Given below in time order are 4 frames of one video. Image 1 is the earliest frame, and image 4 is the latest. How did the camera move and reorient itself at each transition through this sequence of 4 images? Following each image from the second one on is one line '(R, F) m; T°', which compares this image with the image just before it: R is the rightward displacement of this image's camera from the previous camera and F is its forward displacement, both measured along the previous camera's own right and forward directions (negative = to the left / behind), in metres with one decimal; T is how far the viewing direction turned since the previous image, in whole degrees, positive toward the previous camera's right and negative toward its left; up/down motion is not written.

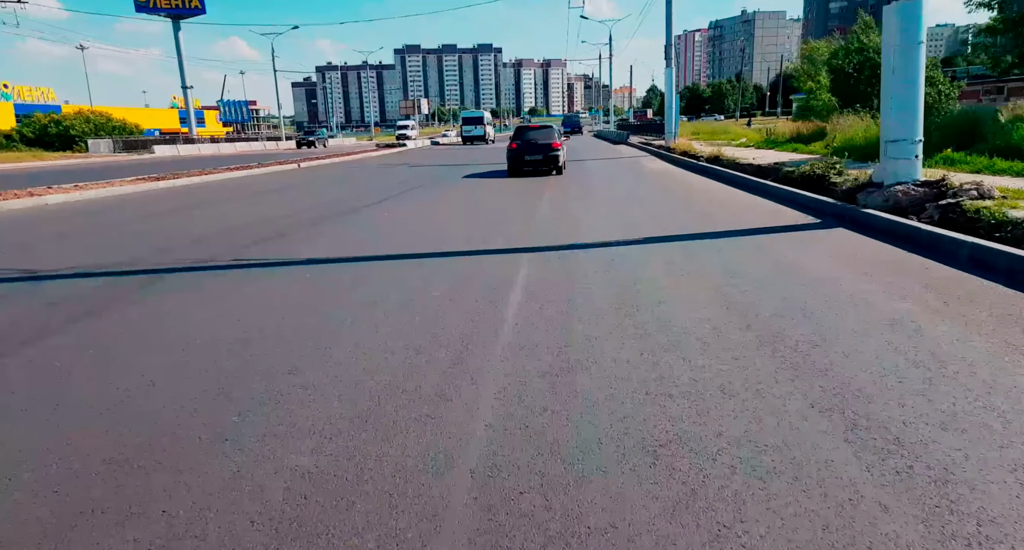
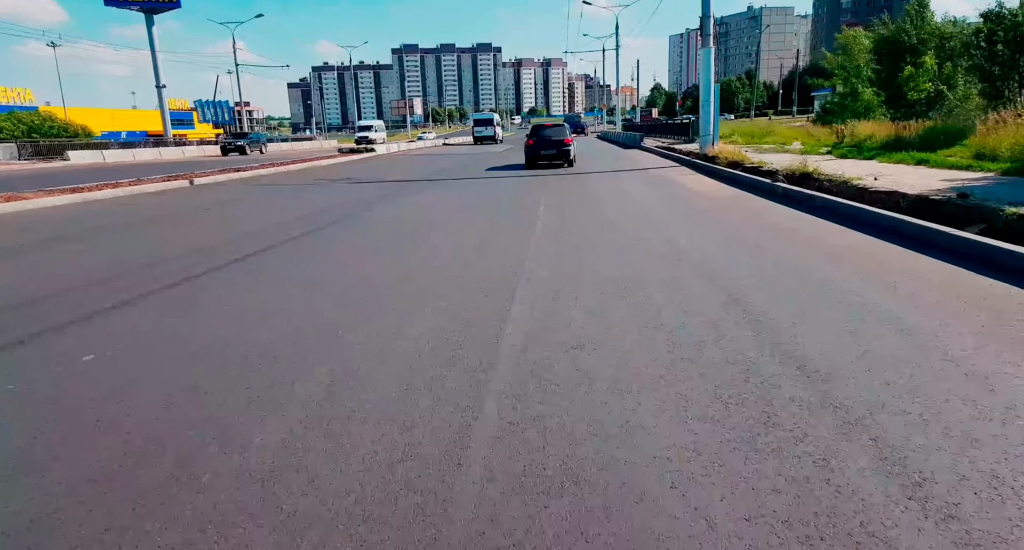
(+0.3, +3.6) m; 0°
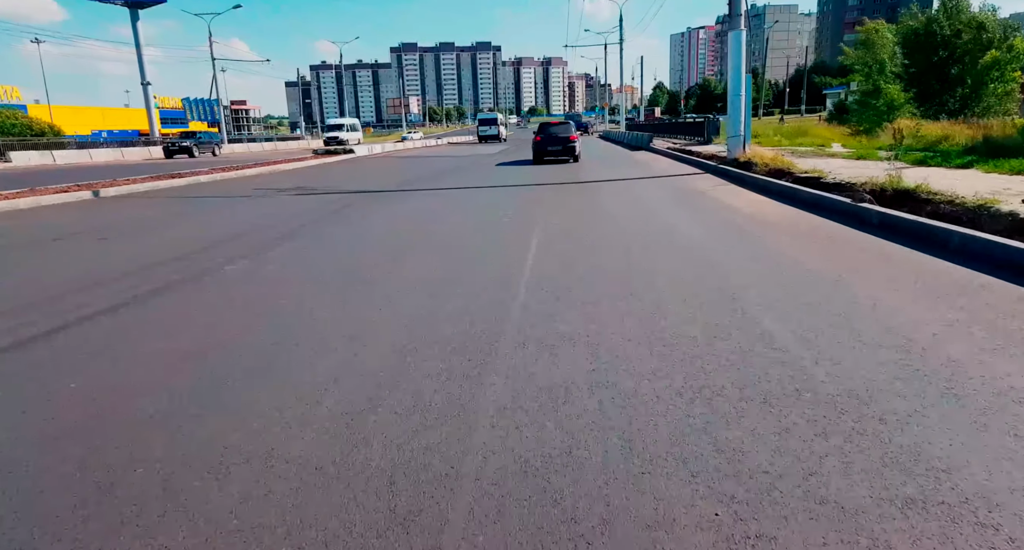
(+0.1, +1.8) m; 0°
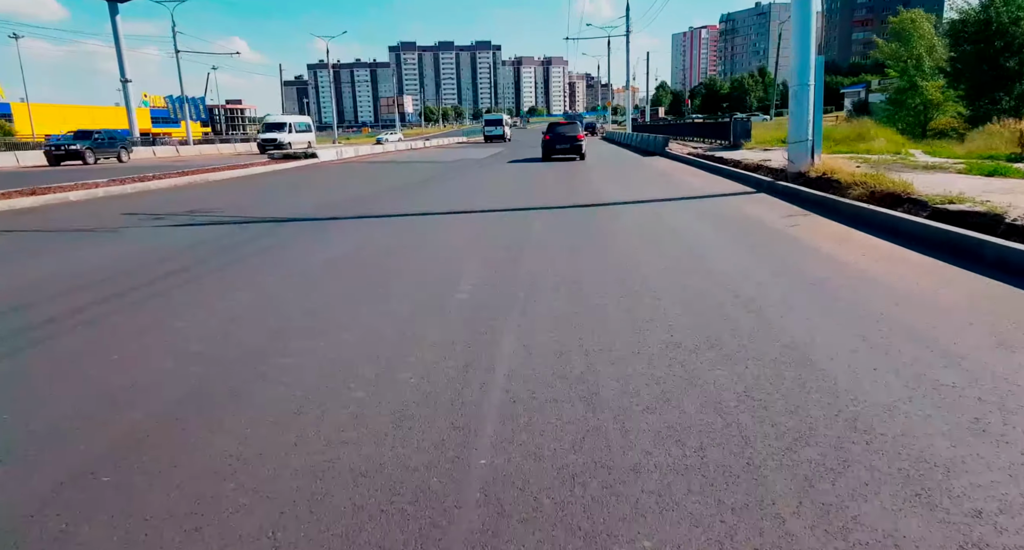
(+0.2, +2.4) m; 0°
